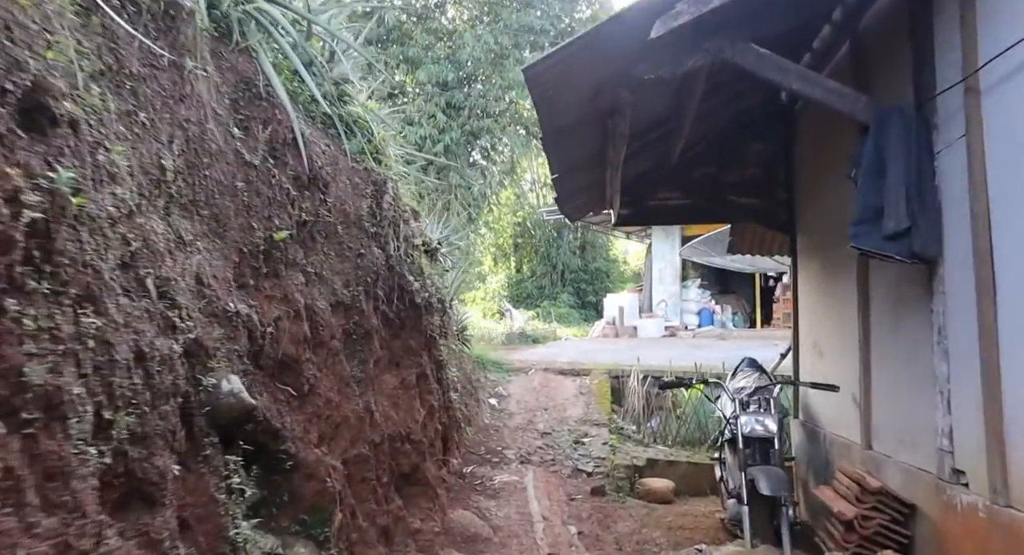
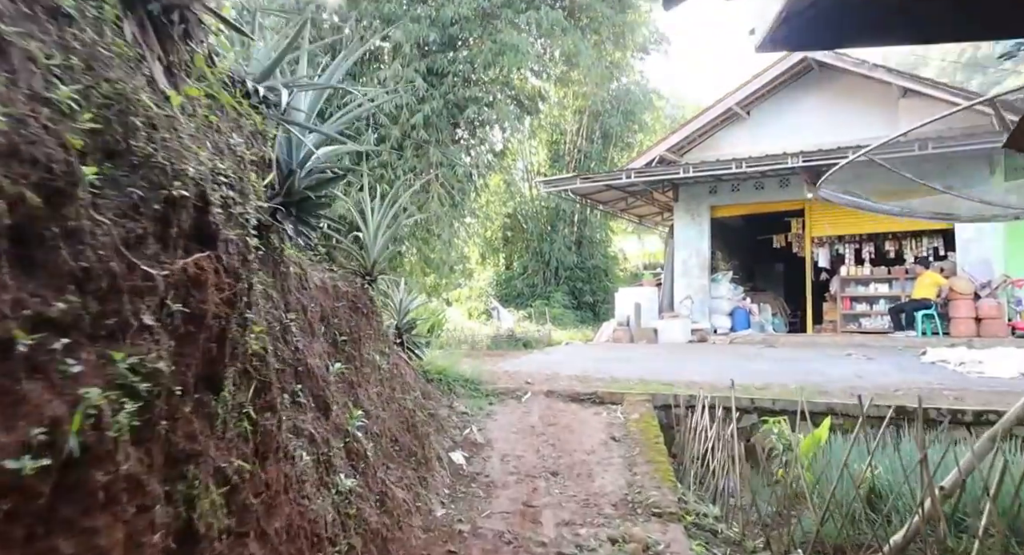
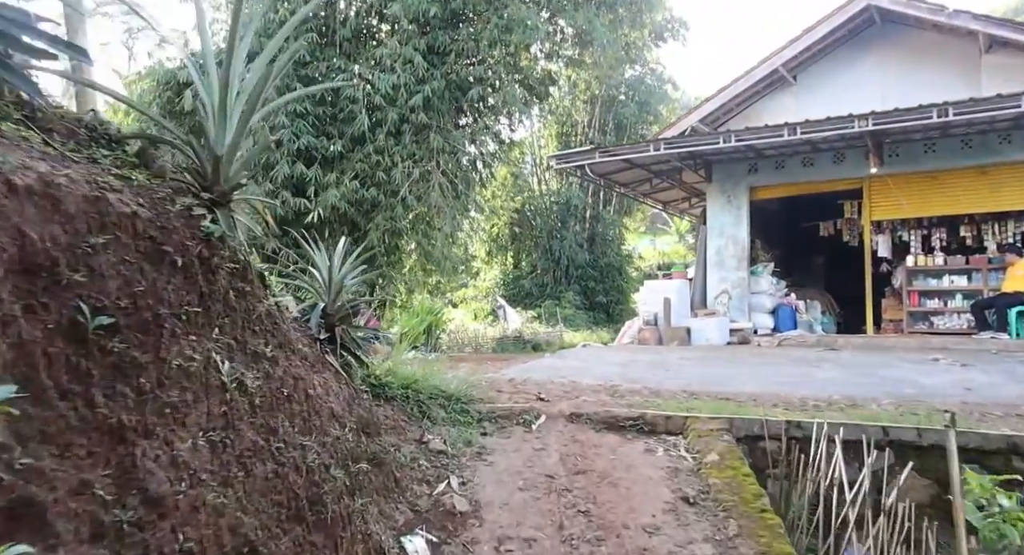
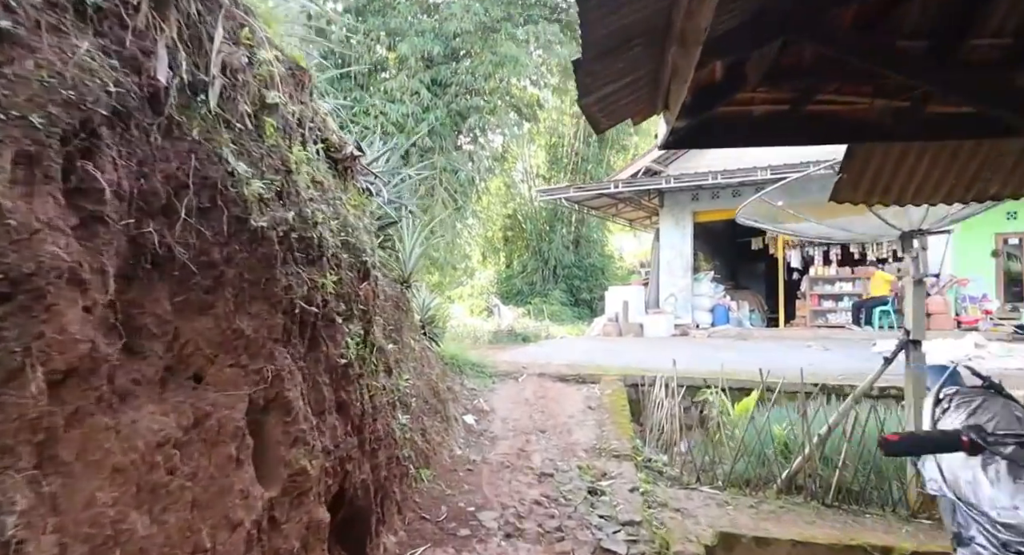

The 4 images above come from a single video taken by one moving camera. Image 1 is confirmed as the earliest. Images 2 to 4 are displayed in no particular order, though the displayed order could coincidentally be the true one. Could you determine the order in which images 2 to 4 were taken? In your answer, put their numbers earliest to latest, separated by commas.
4, 2, 3
